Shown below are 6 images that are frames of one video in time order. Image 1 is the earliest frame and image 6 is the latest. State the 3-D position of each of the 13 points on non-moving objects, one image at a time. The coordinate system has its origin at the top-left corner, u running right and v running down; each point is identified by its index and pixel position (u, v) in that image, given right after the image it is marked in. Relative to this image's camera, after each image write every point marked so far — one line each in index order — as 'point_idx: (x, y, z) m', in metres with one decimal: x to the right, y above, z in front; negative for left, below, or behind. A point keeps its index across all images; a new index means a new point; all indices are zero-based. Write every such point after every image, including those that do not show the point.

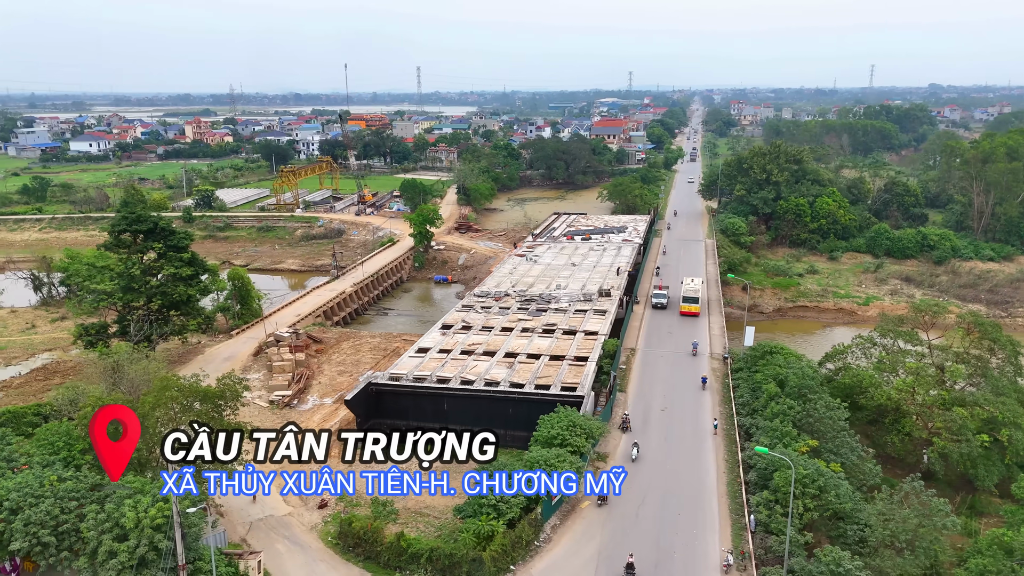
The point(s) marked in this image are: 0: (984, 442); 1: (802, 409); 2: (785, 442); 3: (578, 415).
0: (+10.9, -3.5, +17.0) m
1: (+6.6, -2.7, +17.0) m
2: (+5.8, -3.3, +16.0) m
3: (+1.5, -3.0, +17.4) m
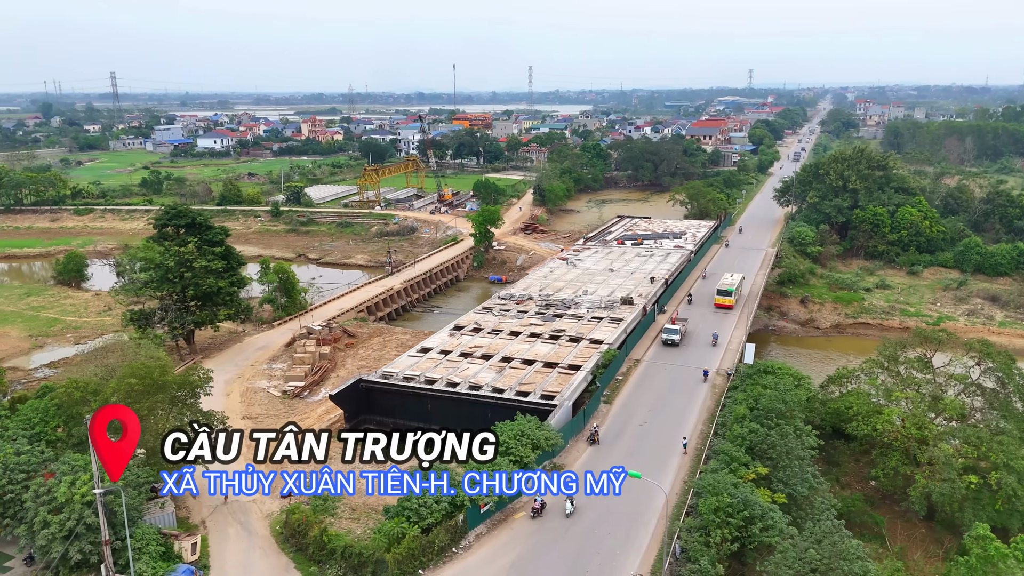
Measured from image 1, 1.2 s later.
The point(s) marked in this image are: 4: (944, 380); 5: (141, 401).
0: (+9.7, -4.1, +15.4) m
1: (+5.4, -3.1, +16.1) m
2: (+4.4, -3.7, +15.2) m
3: (+0.5, -3.2, +17.3) m
4: (+10.3, -2.2, +17.5) m
5: (-8.1, -2.5, +15.7) m
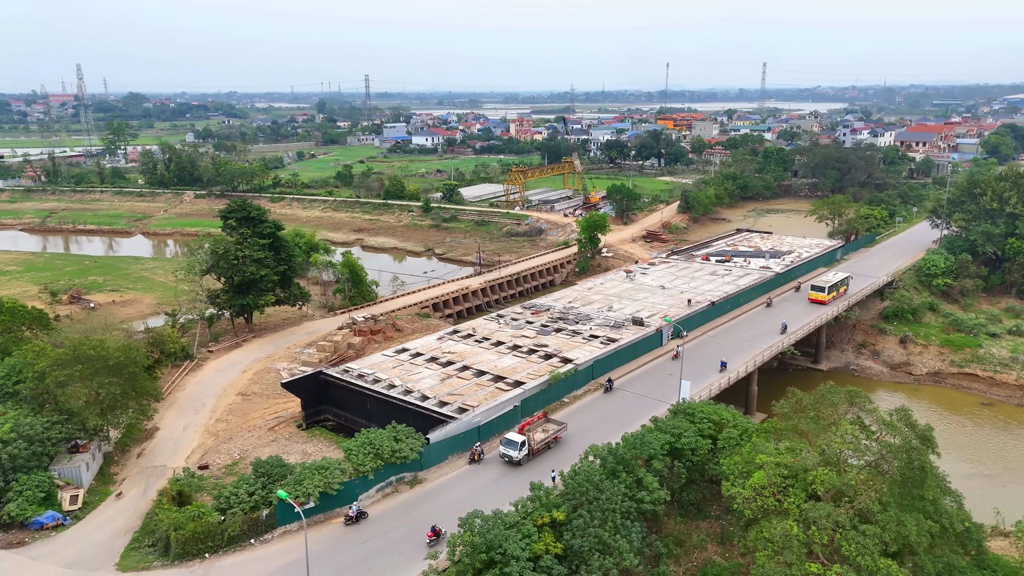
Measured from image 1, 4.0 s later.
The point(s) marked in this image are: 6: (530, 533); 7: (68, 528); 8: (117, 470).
0: (+5.3, -5.0, +13.0) m
1: (+1.6, -3.8, +14.9) m
2: (+0.3, -4.3, +14.3) m
3: (-2.8, -3.5, +17.5) m
4: (+6.7, -3.3, +14.7) m
5: (-11.4, -2.1, +18.6) m
6: (+0.3, -4.6, +13.6) m
7: (-10.0, -5.4, +16.4) m
8: (-10.7, -4.9, +19.8) m
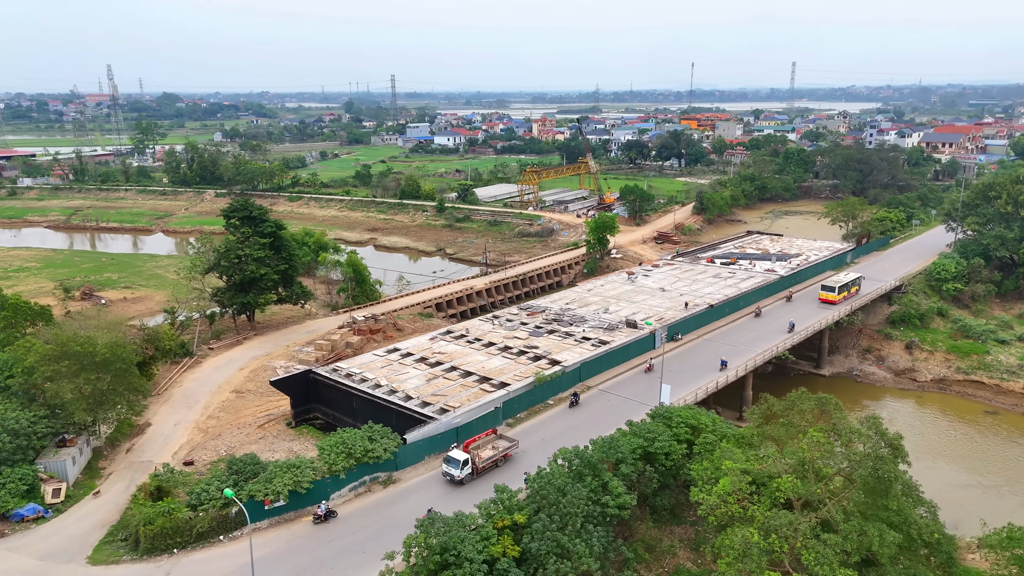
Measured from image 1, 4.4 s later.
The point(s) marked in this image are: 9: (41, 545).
0: (+4.5, -5.1, +12.8) m
1: (+0.8, -3.8, +14.8) m
2: (-0.4, -4.3, +14.3) m
3: (-3.4, -3.5, +17.6) m
4: (+6.0, -3.4, +14.5) m
5: (-11.9, -2.1, +19.0) m
6: (-0.4, -4.6, +13.6) m
7: (-10.7, -5.3, +16.8) m
8: (-11.2, -4.9, +20.1) m
9: (-10.0, -5.5, +15.5) m
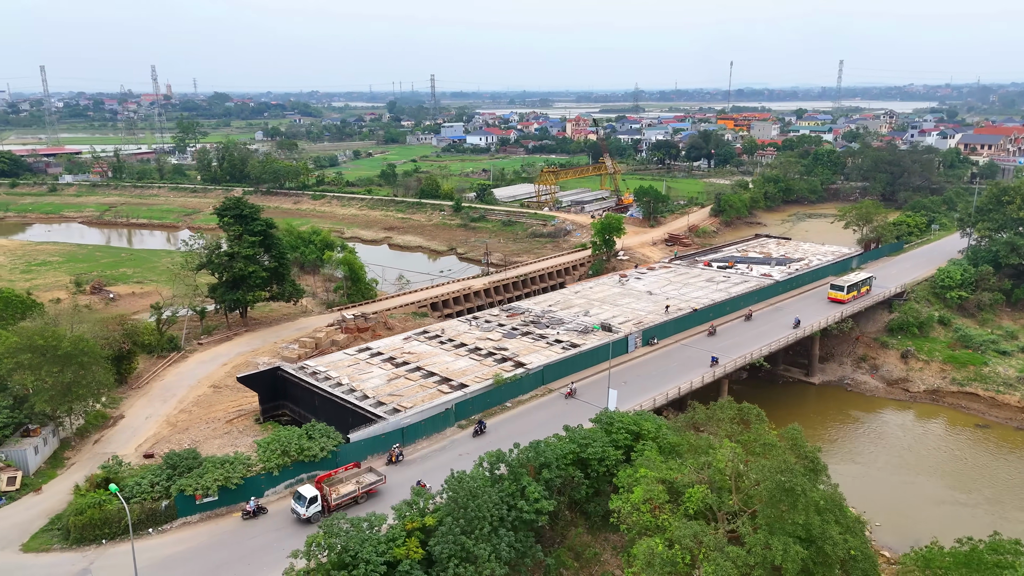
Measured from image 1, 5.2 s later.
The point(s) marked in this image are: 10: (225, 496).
0: (+2.7, -5.3, +12.6) m
1: (-0.8, -3.9, +14.8) m
2: (-2.1, -4.4, +14.4) m
3: (-4.9, -3.5, +17.8) m
4: (+4.3, -3.5, +14.2) m
5: (-13.3, -1.9, +19.7) m
6: (-2.2, -4.7, +13.6) m
7: (-12.2, -5.2, +17.4) m
8: (-12.6, -4.8, +20.8) m
9: (-11.6, -5.4, +16.1) m
10: (-6.3, -4.6, +16.4) m
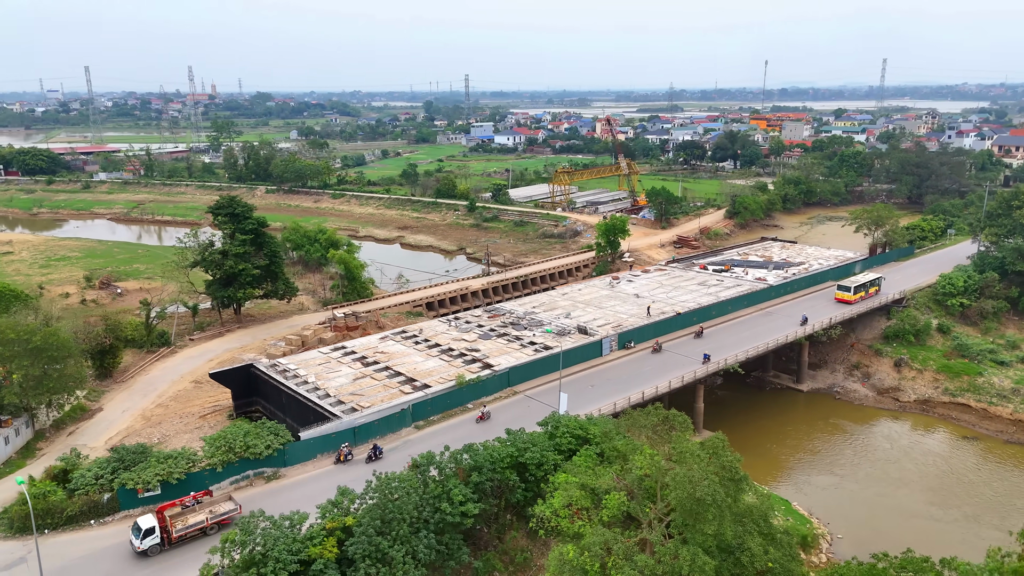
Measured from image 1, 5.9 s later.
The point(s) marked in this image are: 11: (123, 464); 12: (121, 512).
0: (+1.1, -5.3, +12.5) m
1: (-2.3, -3.9, +14.9) m
2: (-3.7, -4.4, +14.5) m
3: (-6.3, -3.5, +18.1) m
4: (+2.7, -3.6, +14.0) m
5: (-14.5, -1.8, +20.4) m
6: (-3.7, -4.7, +13.8) m
7: (-13.6, -5.1, +18.1) m
8: (-13.8, -4.6, +21.4) m
9: (-13.1, -5.3, +16.7) m
10: (-7.8, -4.6, +16.7) m
11: (-8.9, -4.1, +17.0) m
12: (-8.7, -5.0, +16.4) m
